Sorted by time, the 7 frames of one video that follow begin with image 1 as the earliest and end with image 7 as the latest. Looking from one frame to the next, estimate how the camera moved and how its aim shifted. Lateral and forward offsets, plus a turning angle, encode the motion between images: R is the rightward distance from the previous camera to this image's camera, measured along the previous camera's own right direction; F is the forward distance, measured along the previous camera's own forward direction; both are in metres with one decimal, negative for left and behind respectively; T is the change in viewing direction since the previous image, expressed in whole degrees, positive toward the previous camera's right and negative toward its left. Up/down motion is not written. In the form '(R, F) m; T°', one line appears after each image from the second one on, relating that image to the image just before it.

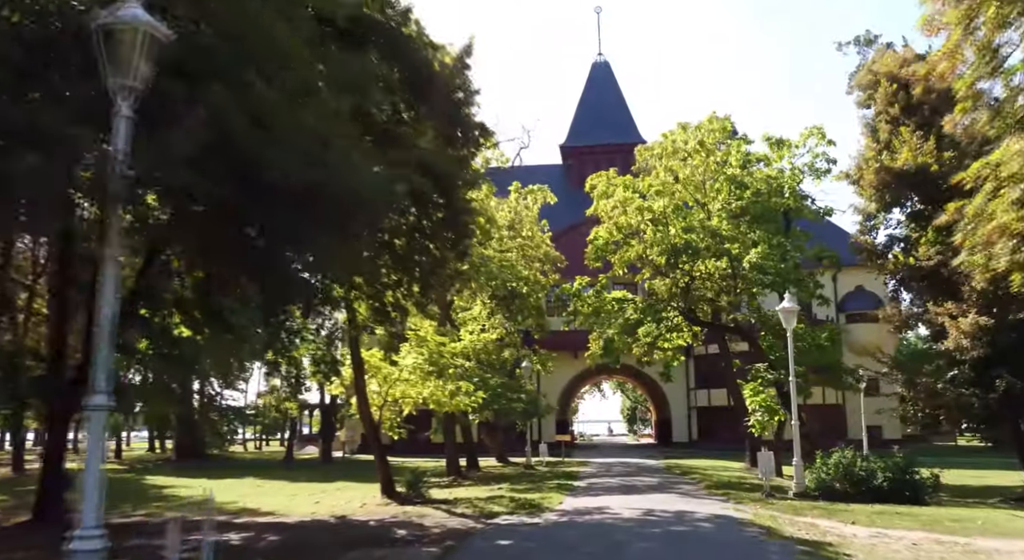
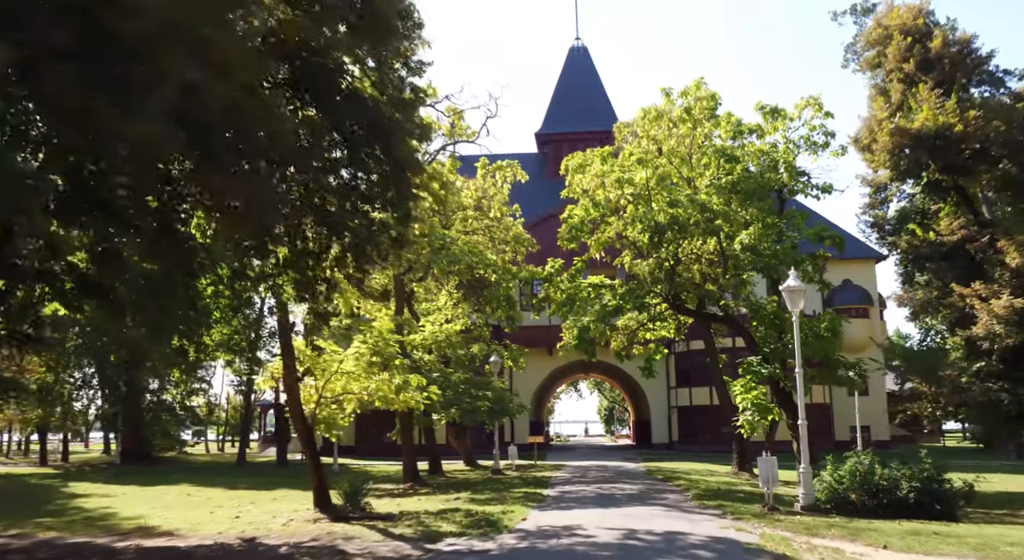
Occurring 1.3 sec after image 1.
(+0.4, +2.6) m; +2°
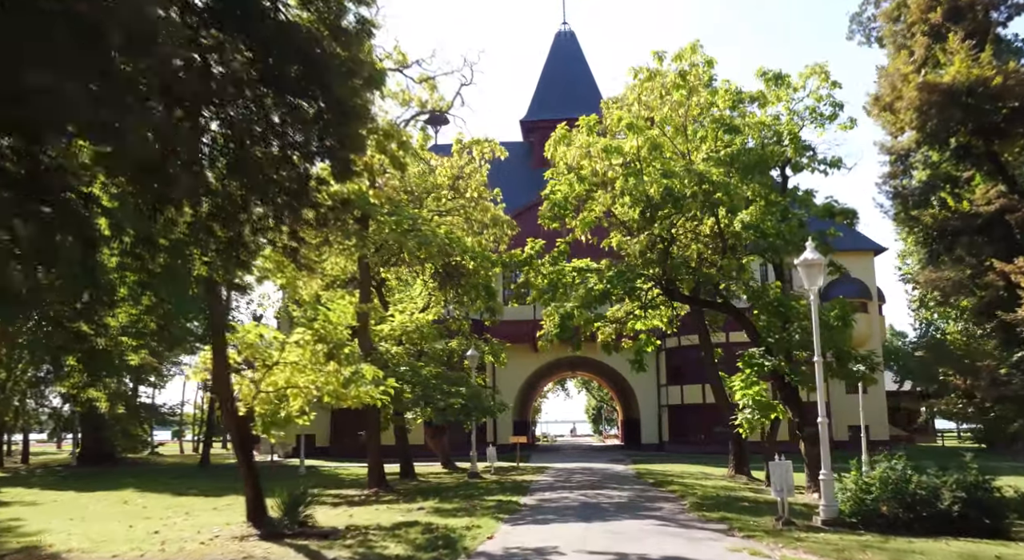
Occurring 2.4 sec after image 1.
(+0.3, +2.2) m; +1°
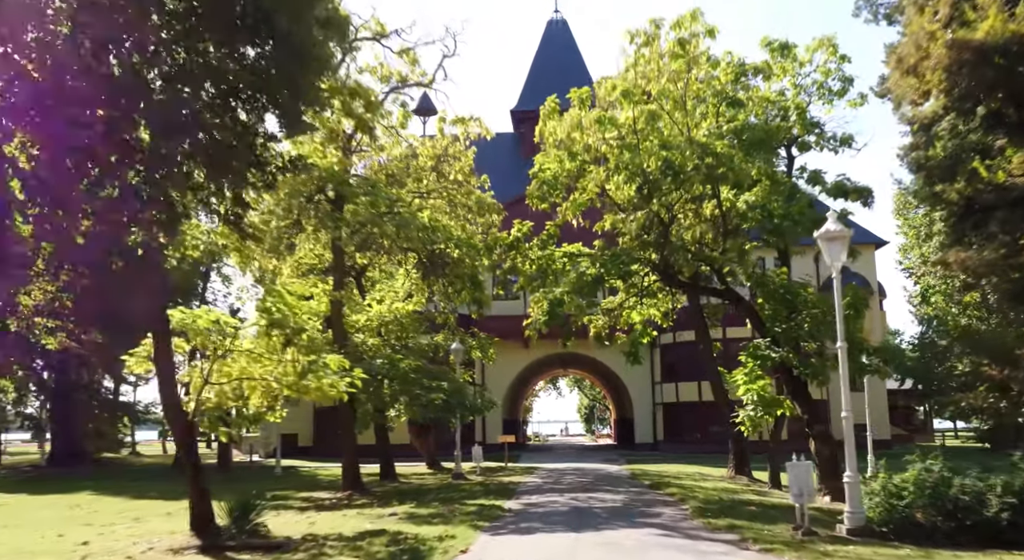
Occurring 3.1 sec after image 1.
(+0.2, +1.5) m; +1°
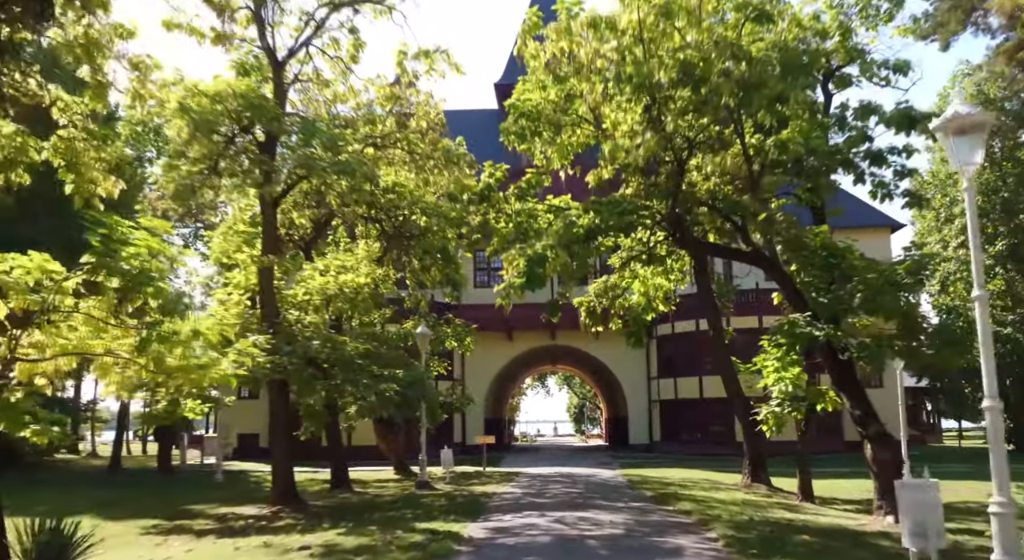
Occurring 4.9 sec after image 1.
(+0.4, +3.8) m; +1°
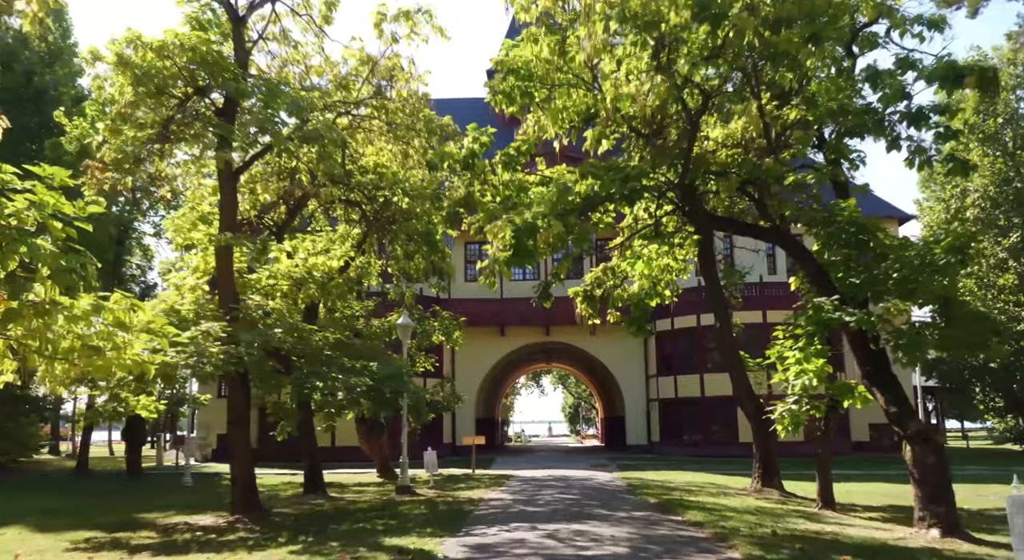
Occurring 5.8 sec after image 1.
(+0.1, +1.7) m; 0°
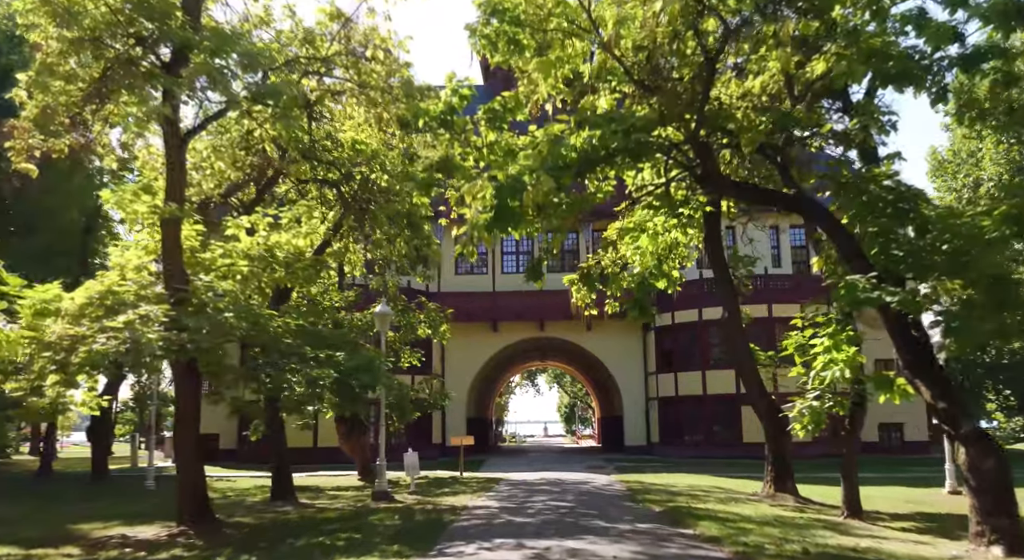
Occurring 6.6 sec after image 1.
(+0.2, +1.7) m; 0°
